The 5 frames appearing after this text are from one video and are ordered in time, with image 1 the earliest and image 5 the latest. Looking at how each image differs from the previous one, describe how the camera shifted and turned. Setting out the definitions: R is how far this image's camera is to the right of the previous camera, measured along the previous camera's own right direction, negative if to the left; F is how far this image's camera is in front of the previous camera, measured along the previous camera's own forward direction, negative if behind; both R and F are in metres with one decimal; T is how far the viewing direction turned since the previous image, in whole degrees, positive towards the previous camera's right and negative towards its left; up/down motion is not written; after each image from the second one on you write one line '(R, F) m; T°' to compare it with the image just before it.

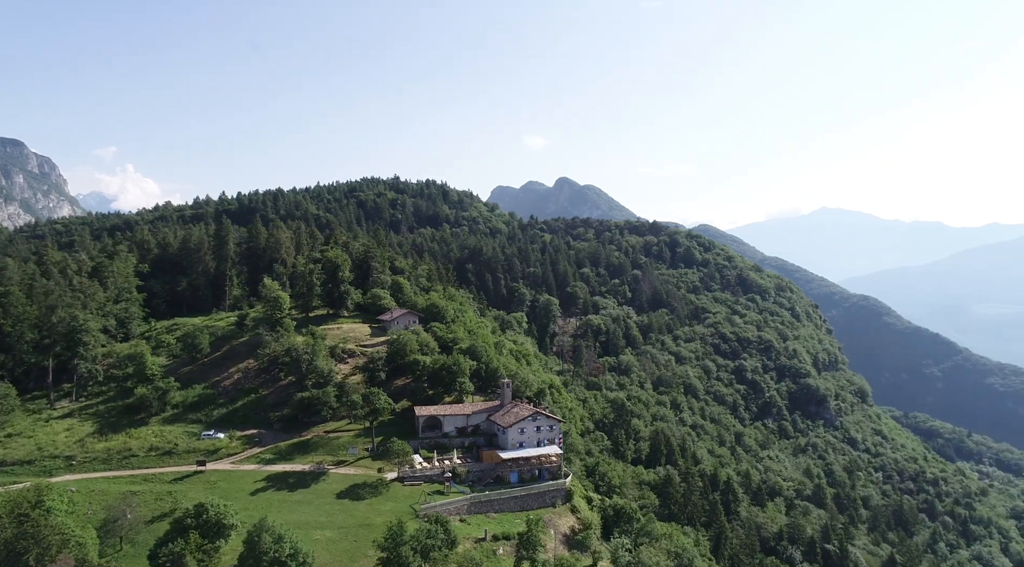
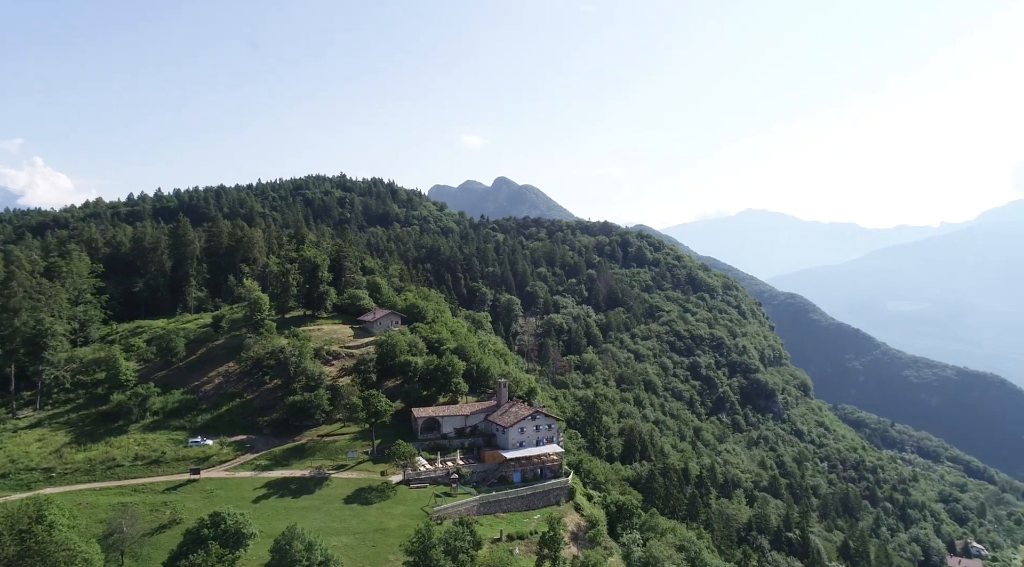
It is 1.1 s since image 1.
(-7.7, +0.4) m; +6°
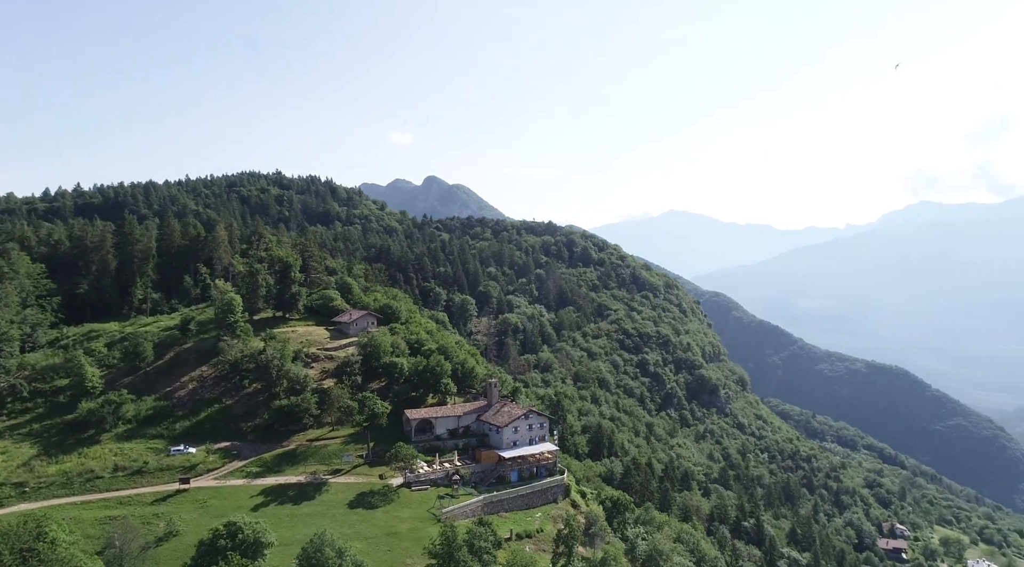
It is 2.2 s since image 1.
(-7.8, +0.4) m; +6°
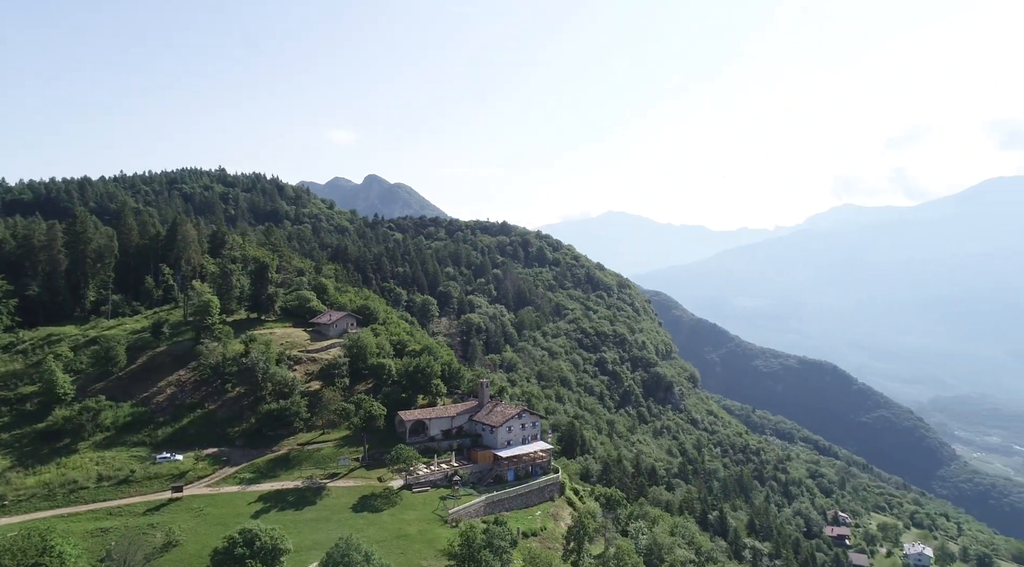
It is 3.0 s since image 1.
(-6.3, +0.3) m; +5°
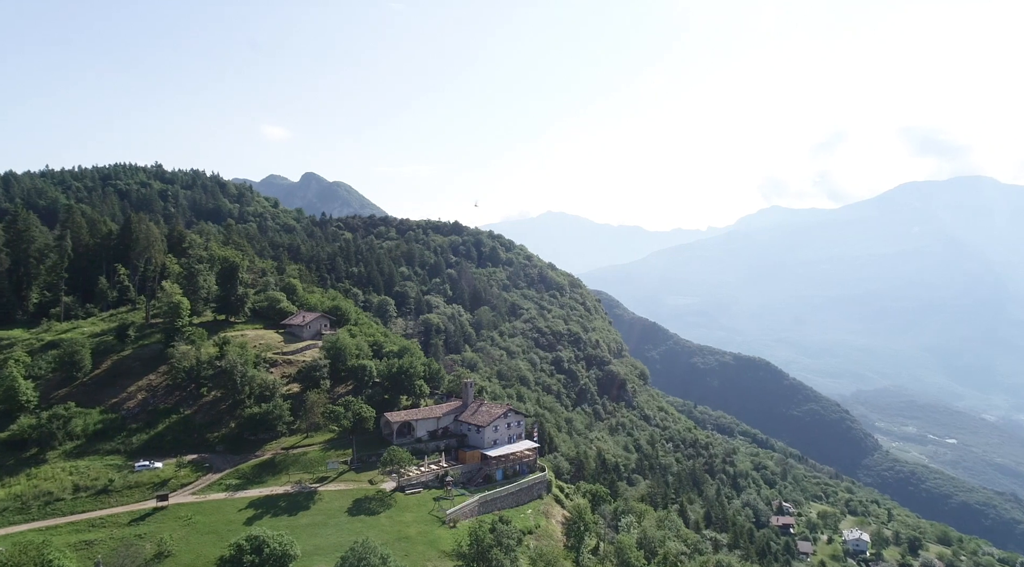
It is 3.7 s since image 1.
(-5.5, +0.3) m; +5°
